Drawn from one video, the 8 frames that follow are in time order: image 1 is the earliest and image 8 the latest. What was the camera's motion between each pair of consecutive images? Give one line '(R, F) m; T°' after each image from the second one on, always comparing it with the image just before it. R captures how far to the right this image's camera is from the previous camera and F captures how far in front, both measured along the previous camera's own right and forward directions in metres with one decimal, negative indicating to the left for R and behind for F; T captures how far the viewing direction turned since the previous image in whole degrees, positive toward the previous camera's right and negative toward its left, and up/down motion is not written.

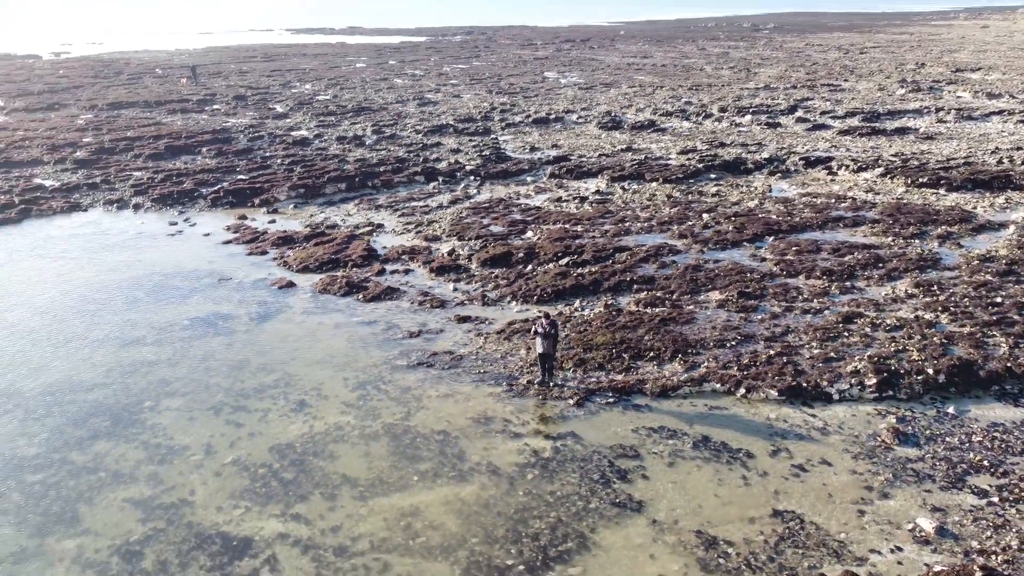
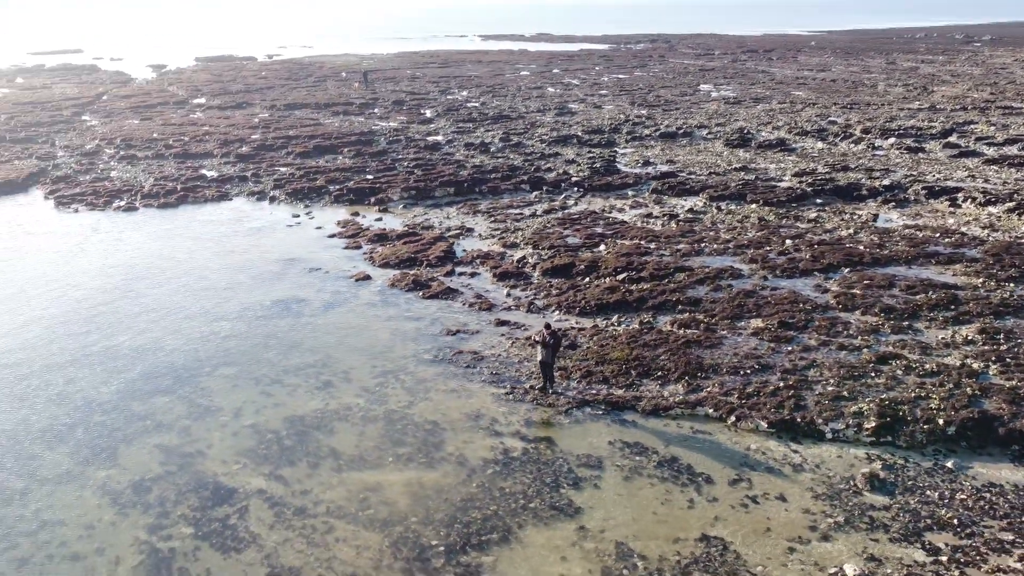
(+3.7, -0.7) m; -13°
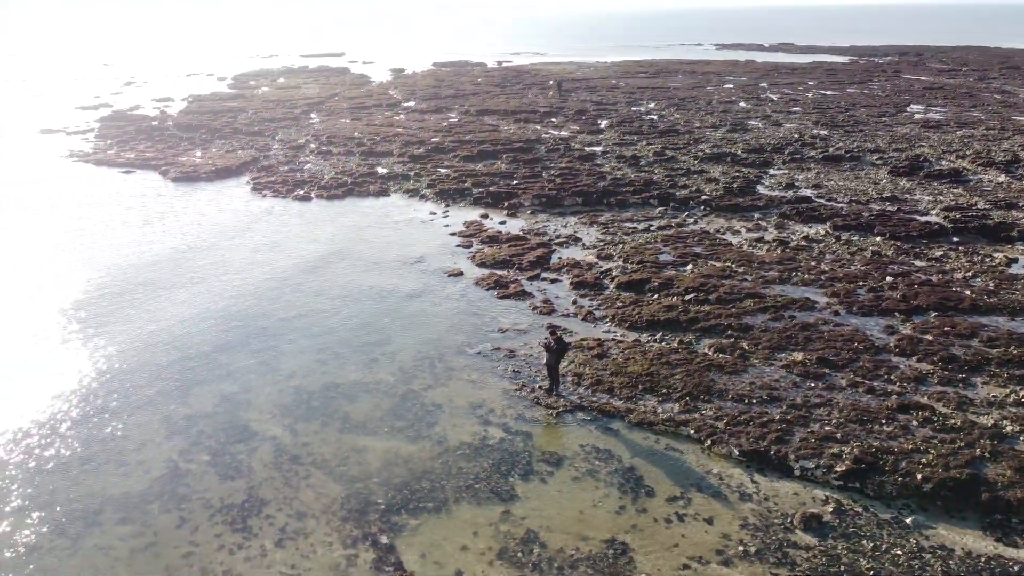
(+4.9, -0.9) m; -16°
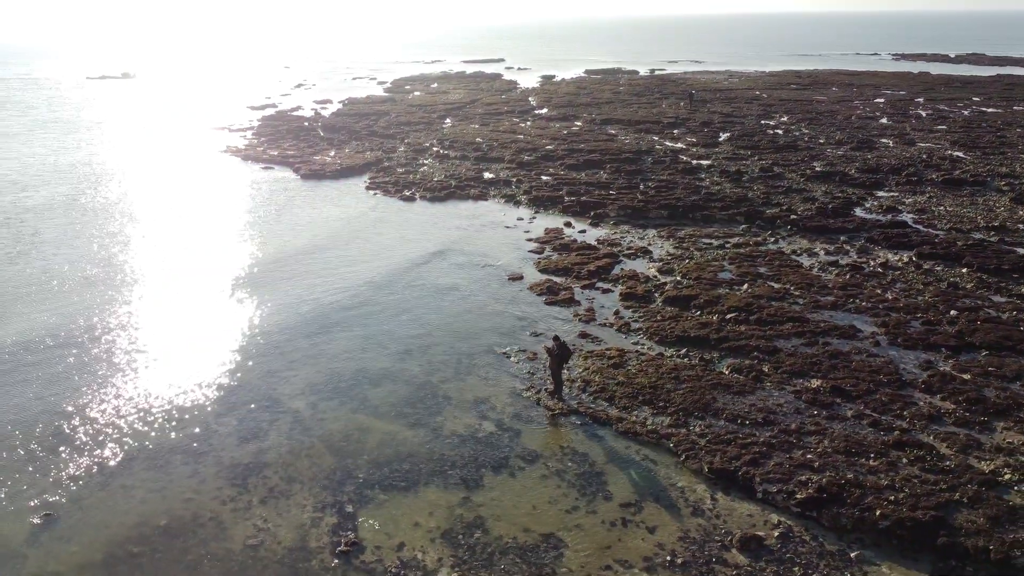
(+3.6, -0.8) m; -11°
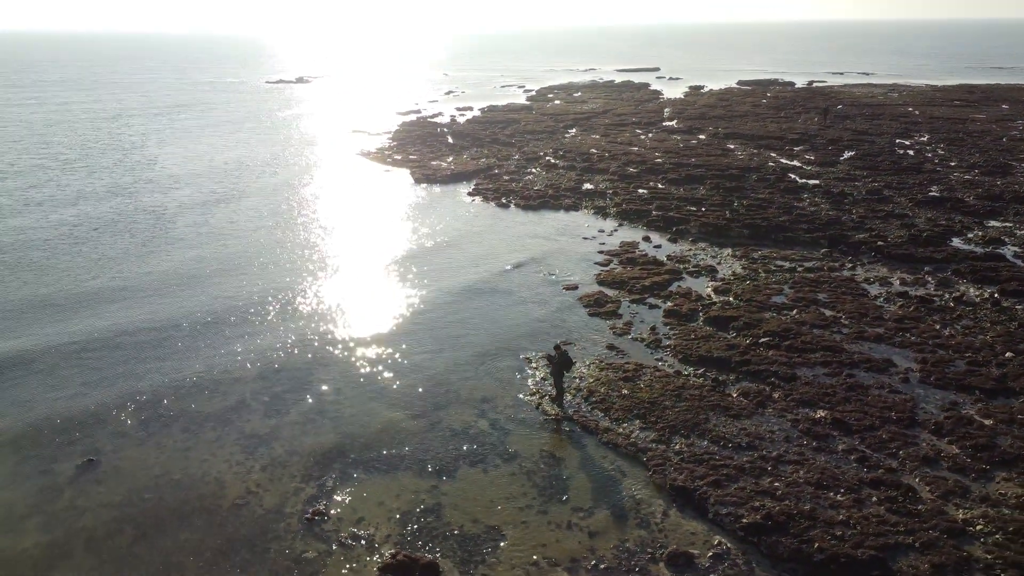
(+3.8, -0.8) m; -11°
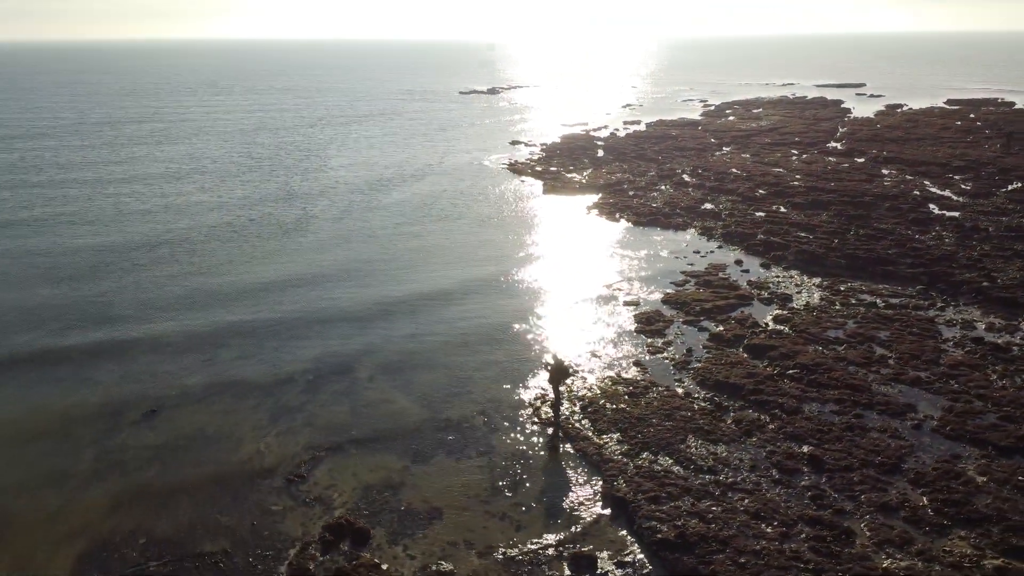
(+5.1, -1.0) m; -14°
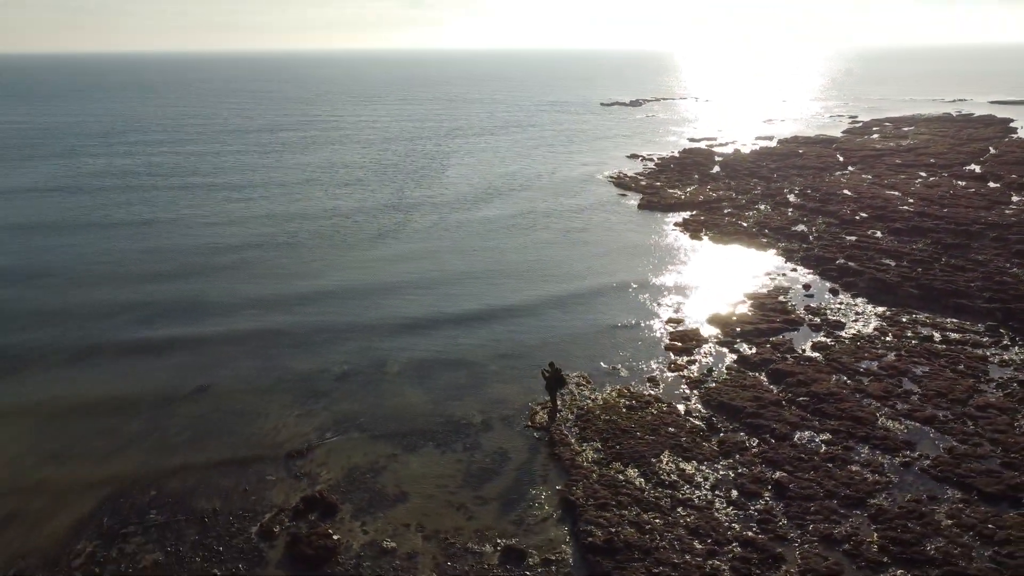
(+4.2, -0.9) m; -11°
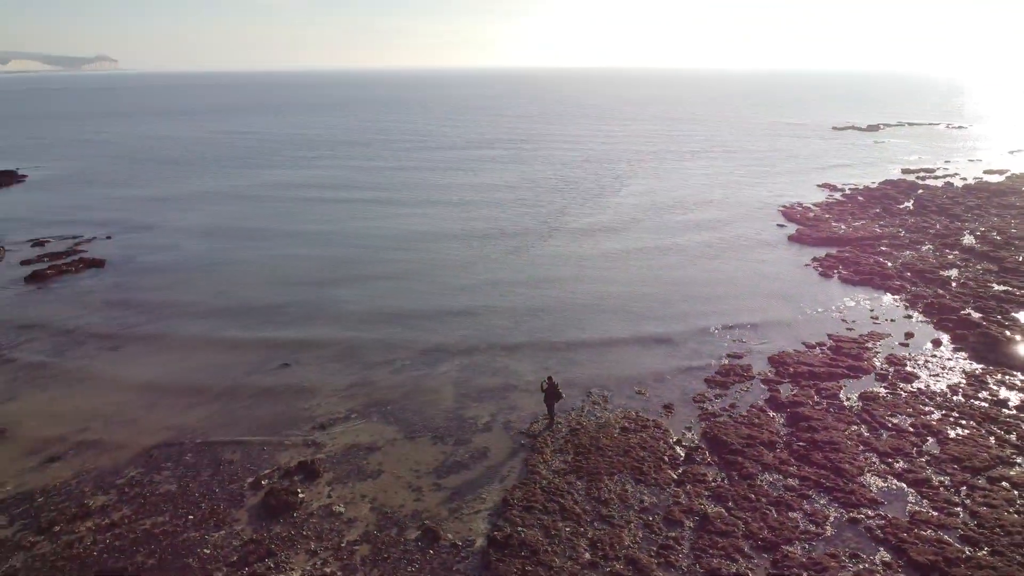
(+7.1, -1.1) m; -17°
